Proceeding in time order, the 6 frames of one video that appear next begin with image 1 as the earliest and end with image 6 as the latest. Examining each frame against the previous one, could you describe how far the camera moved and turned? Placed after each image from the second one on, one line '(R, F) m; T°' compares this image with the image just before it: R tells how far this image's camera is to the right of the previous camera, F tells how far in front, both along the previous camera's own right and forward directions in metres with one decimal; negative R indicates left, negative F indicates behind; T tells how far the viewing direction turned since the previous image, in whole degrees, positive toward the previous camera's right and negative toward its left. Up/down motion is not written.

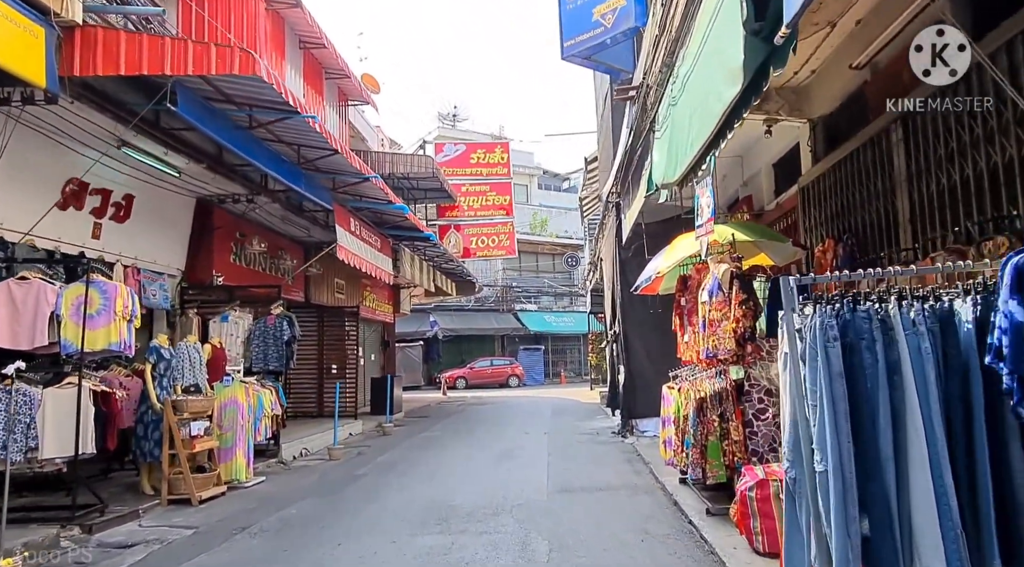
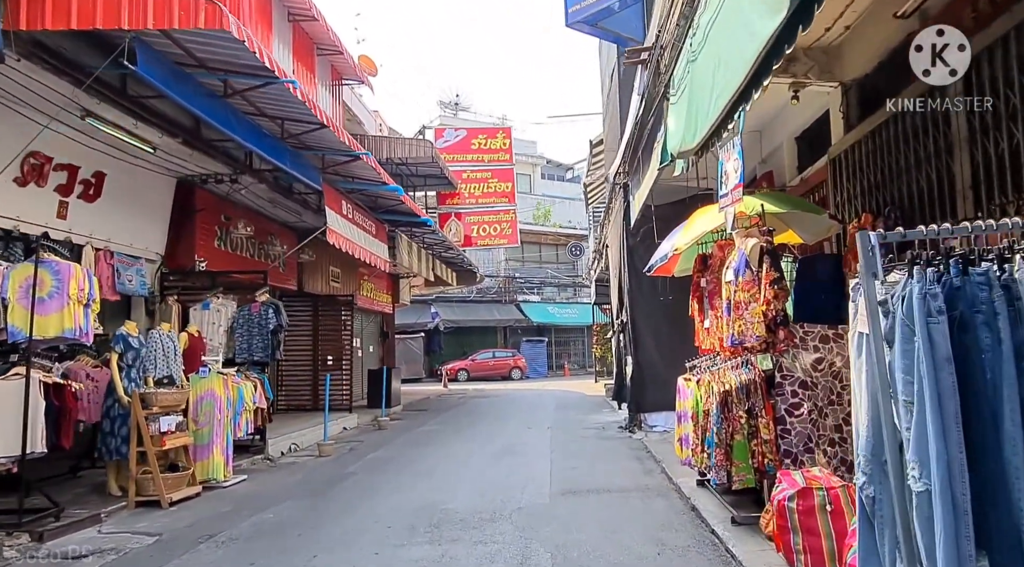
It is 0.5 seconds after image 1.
(0.0, +0.7) m; 0°
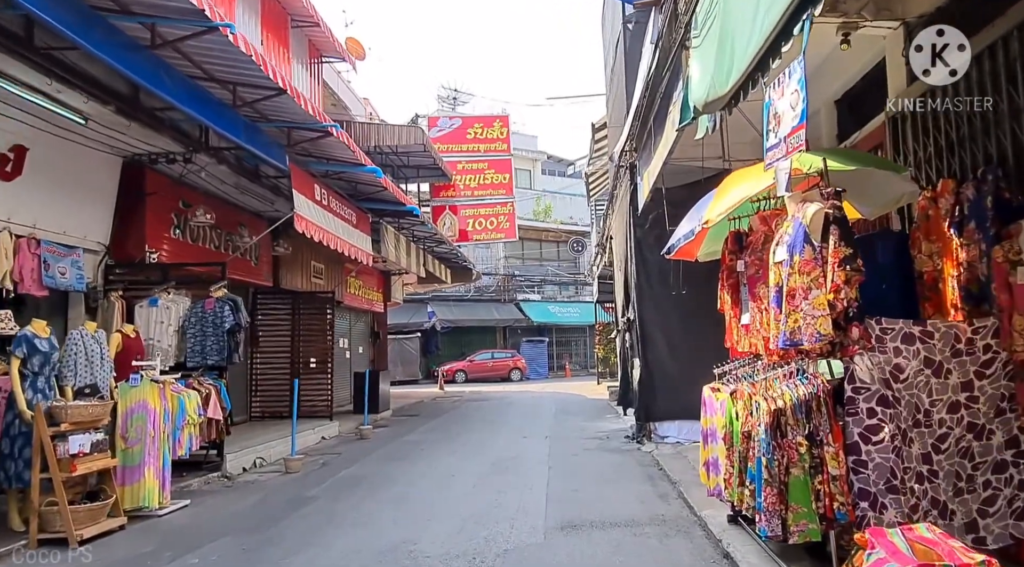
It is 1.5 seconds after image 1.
(+0.1, +1.3) m; 0°
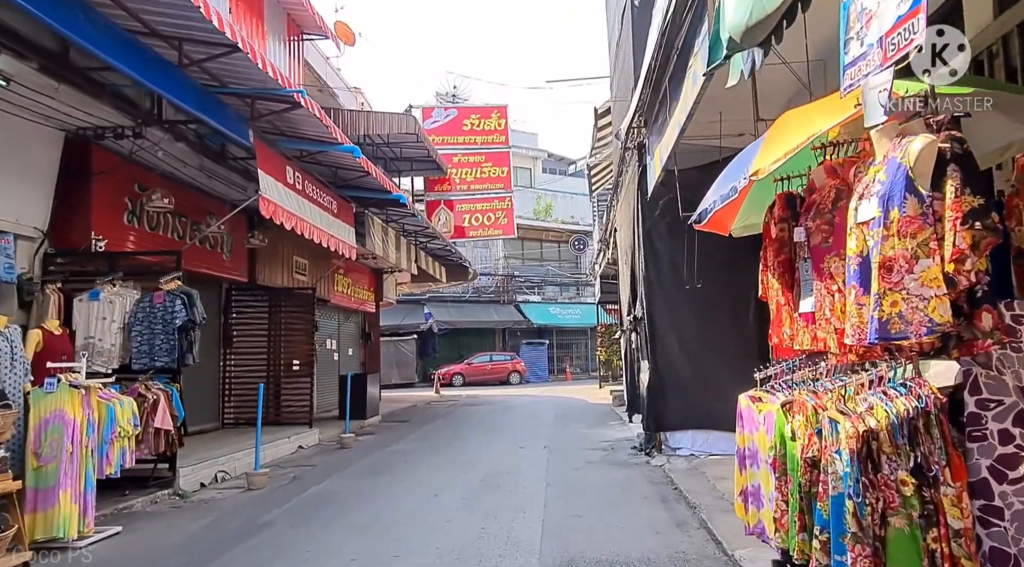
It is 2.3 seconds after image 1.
(+0.1, +1.1) m; 0°
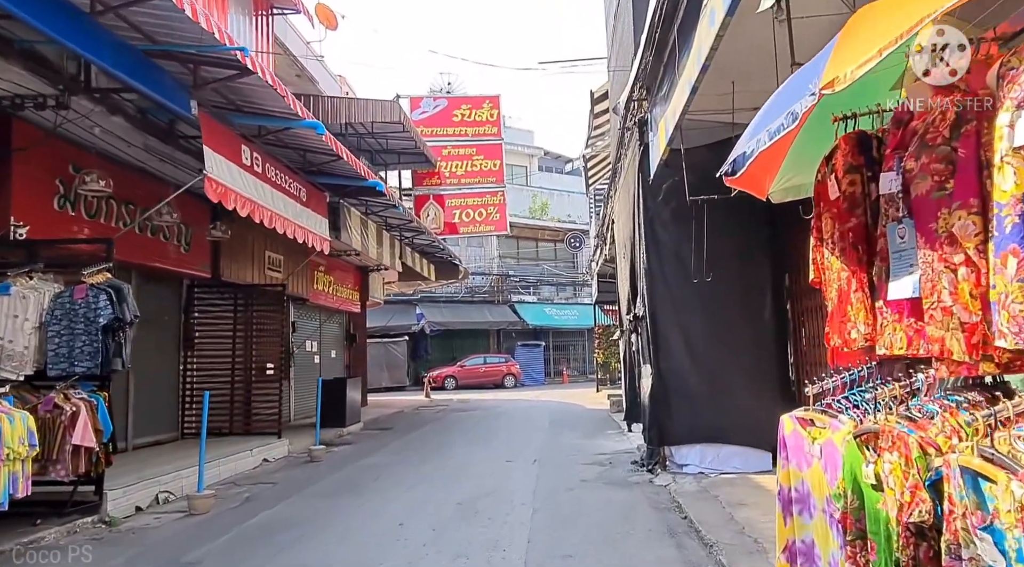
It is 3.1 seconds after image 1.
(+0.1, +1.1) m; 0°
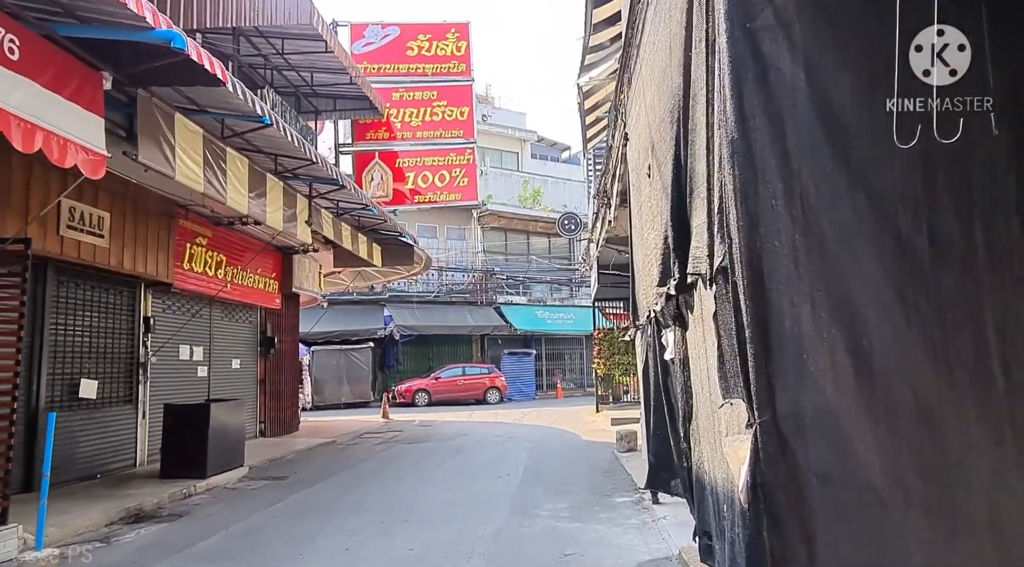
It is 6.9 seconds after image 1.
(+0.5, +5.4) m; 0°
